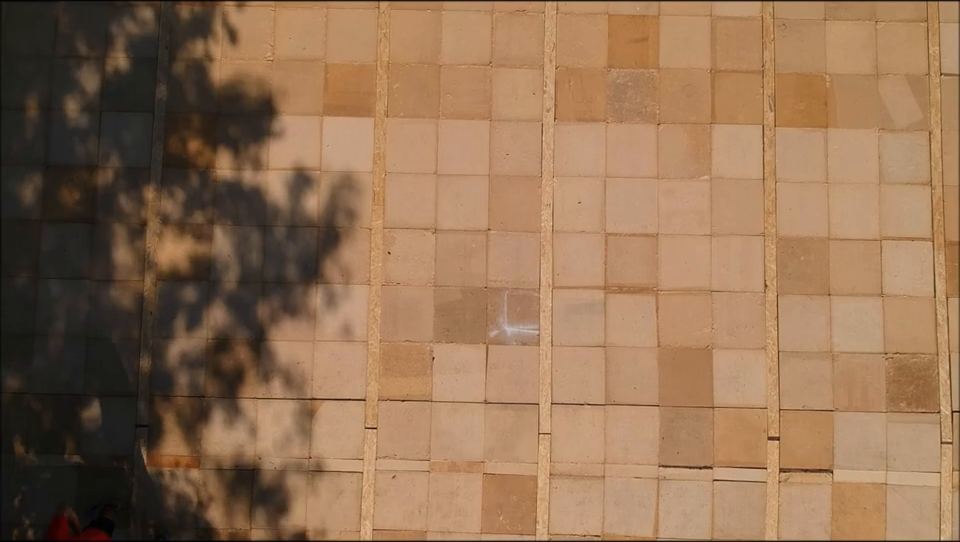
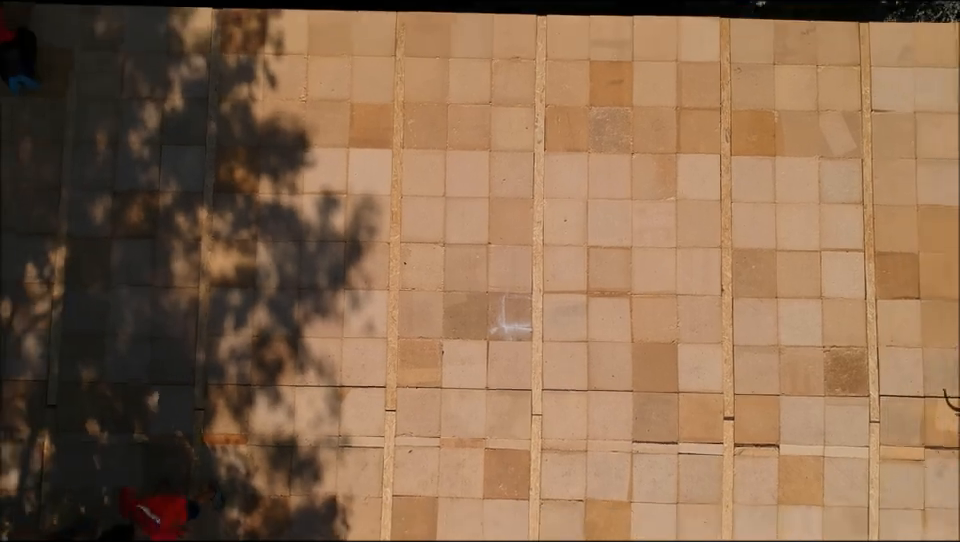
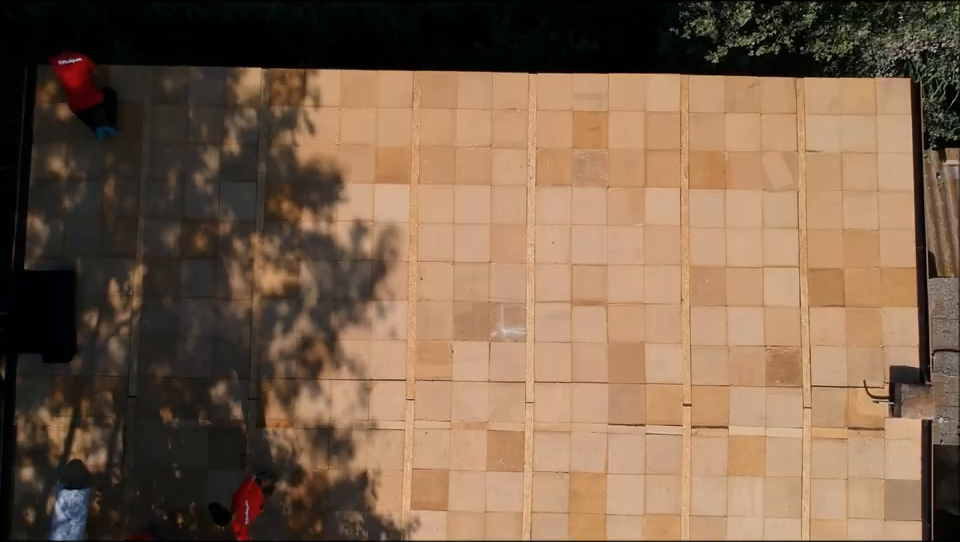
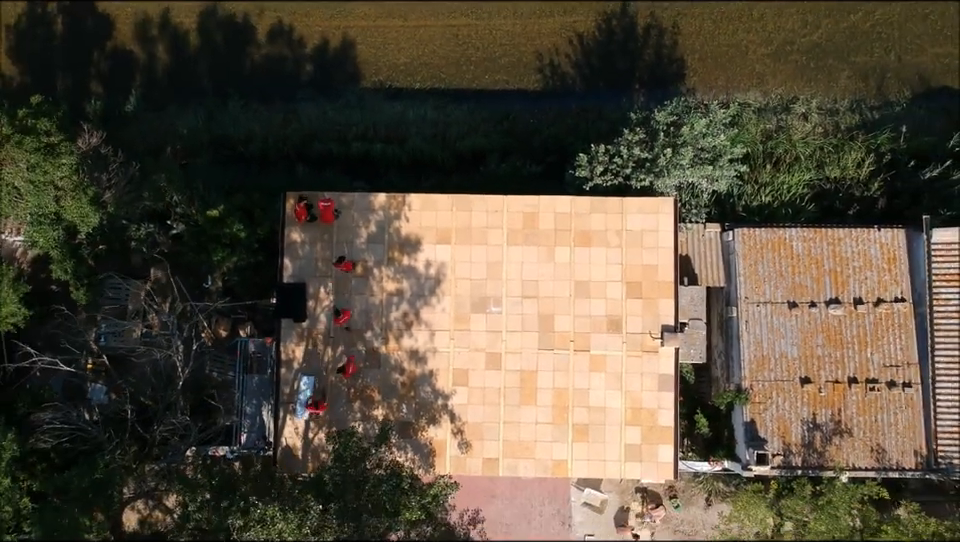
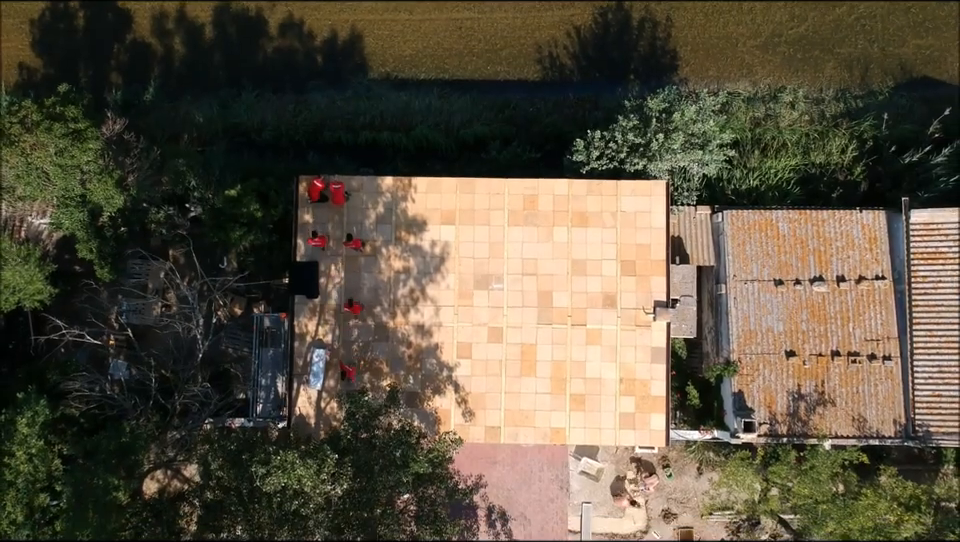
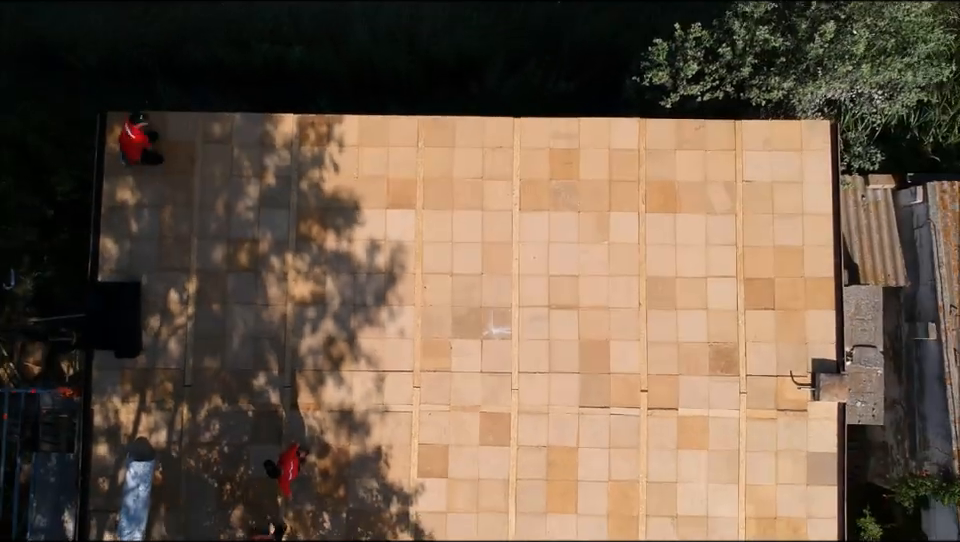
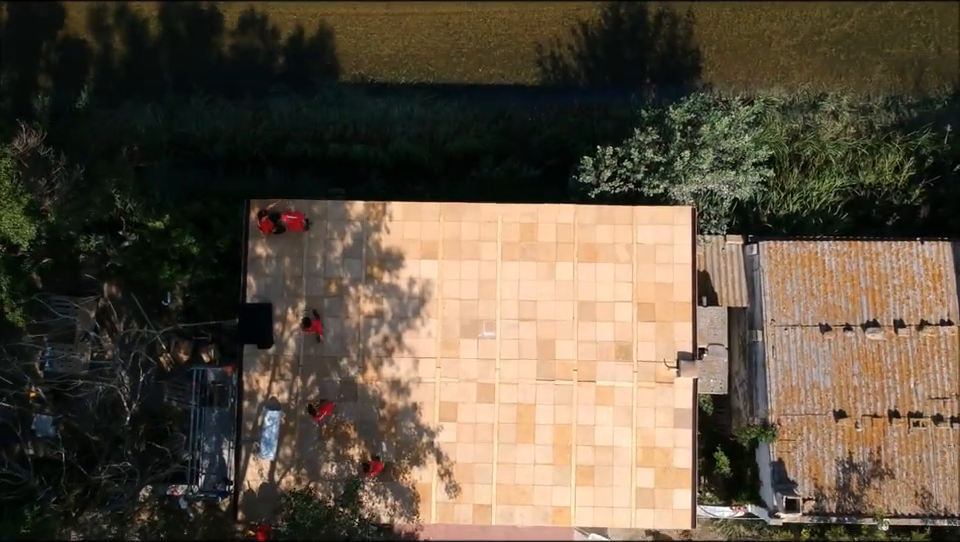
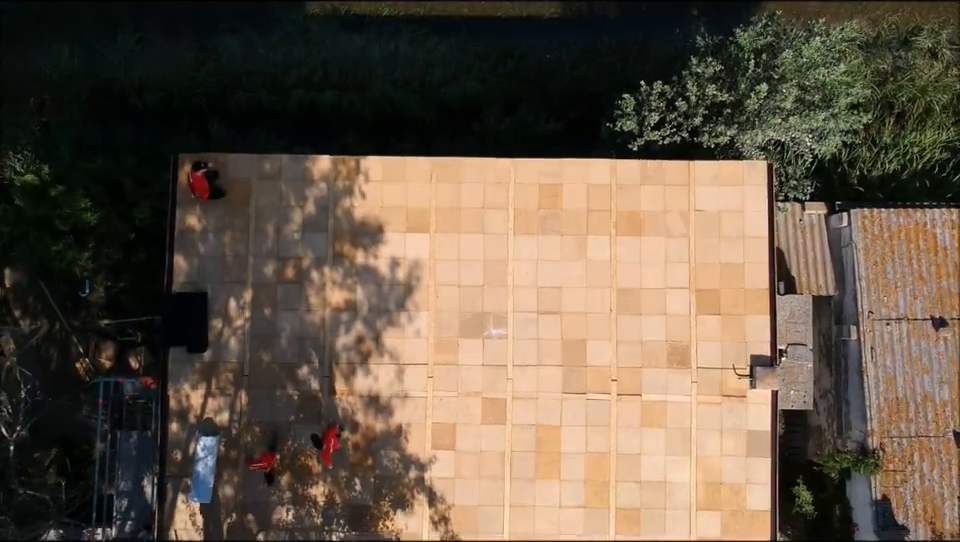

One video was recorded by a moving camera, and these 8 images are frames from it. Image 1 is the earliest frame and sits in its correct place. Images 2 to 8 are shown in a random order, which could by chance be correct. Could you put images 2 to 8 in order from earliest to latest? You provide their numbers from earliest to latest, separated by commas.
2, 3, 6, 8, 7, 4, 5
